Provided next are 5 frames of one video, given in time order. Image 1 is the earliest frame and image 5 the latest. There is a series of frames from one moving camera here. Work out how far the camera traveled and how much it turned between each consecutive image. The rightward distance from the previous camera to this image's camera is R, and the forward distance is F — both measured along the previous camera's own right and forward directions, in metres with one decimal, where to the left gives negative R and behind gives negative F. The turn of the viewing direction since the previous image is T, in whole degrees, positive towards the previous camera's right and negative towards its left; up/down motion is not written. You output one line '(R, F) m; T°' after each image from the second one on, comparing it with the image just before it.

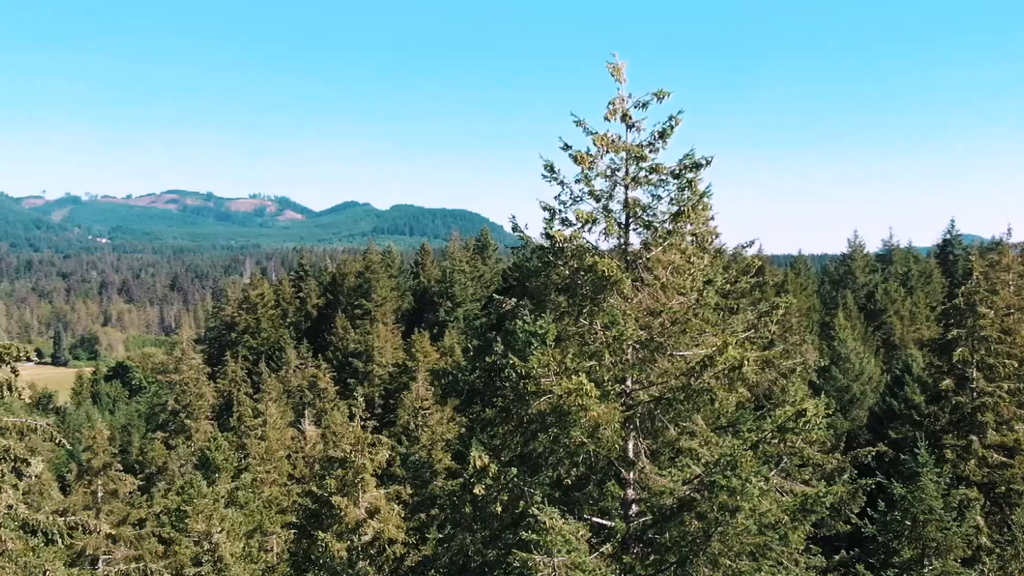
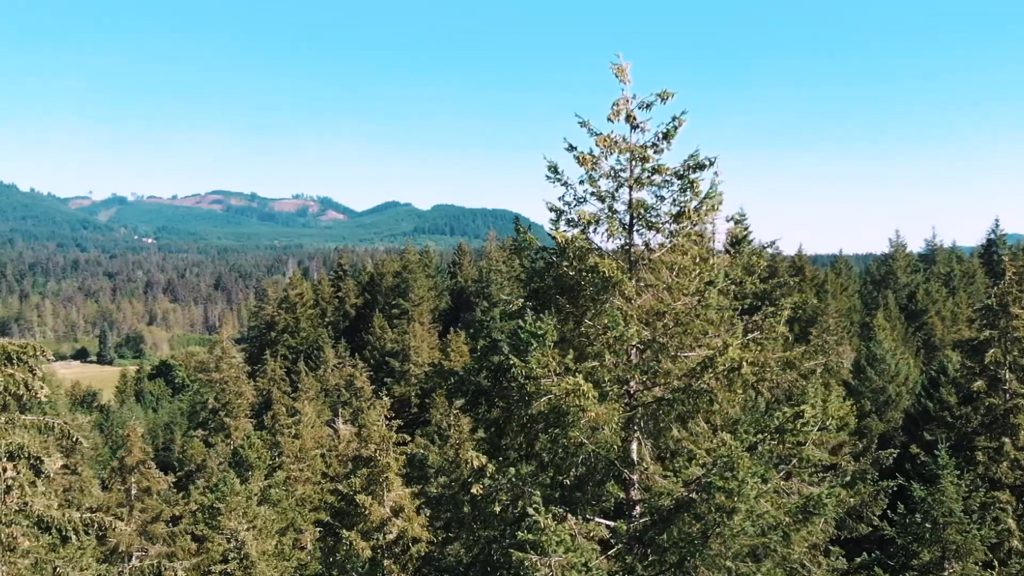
(+1.1, -0.2) m; -1°
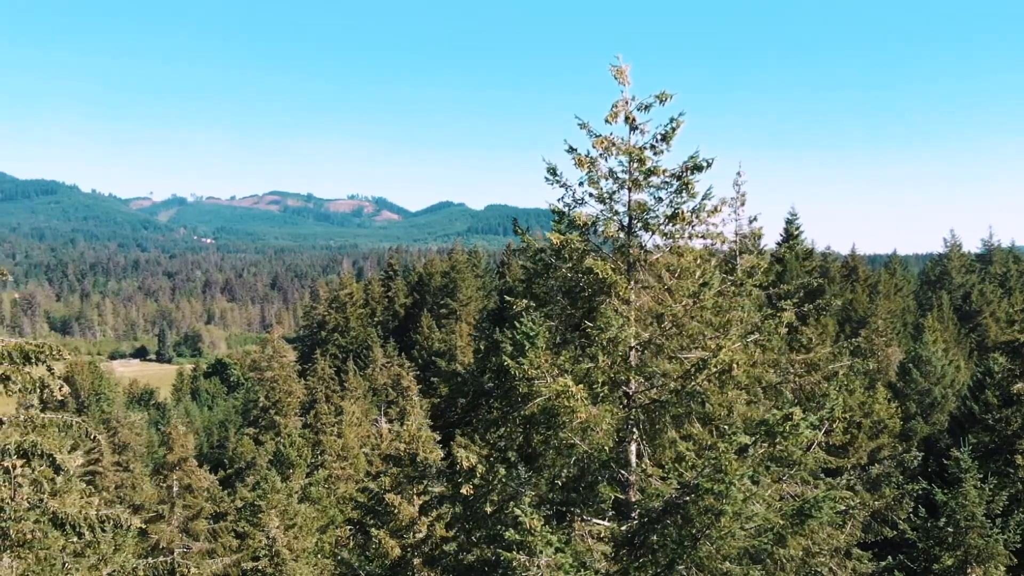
(+1.9, -0.3) m; -1°
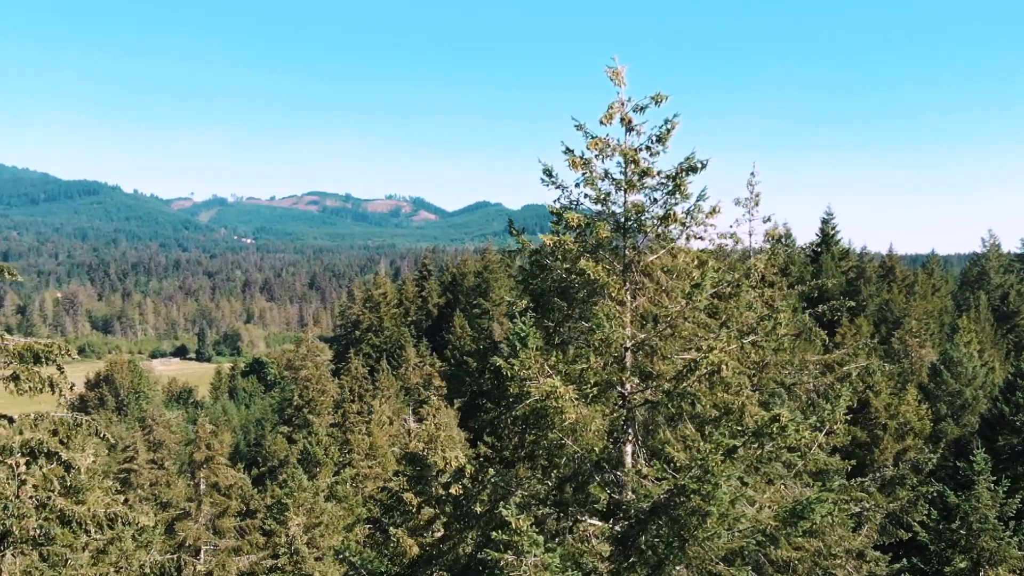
(+1.5, -0.3) m; -1°
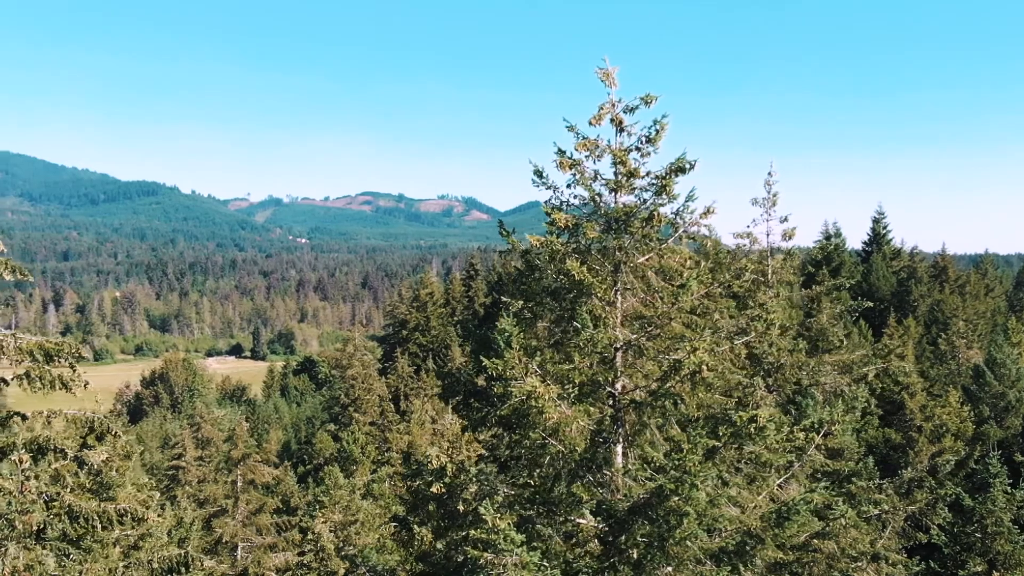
(+2.4, -0.4) m; -1°
